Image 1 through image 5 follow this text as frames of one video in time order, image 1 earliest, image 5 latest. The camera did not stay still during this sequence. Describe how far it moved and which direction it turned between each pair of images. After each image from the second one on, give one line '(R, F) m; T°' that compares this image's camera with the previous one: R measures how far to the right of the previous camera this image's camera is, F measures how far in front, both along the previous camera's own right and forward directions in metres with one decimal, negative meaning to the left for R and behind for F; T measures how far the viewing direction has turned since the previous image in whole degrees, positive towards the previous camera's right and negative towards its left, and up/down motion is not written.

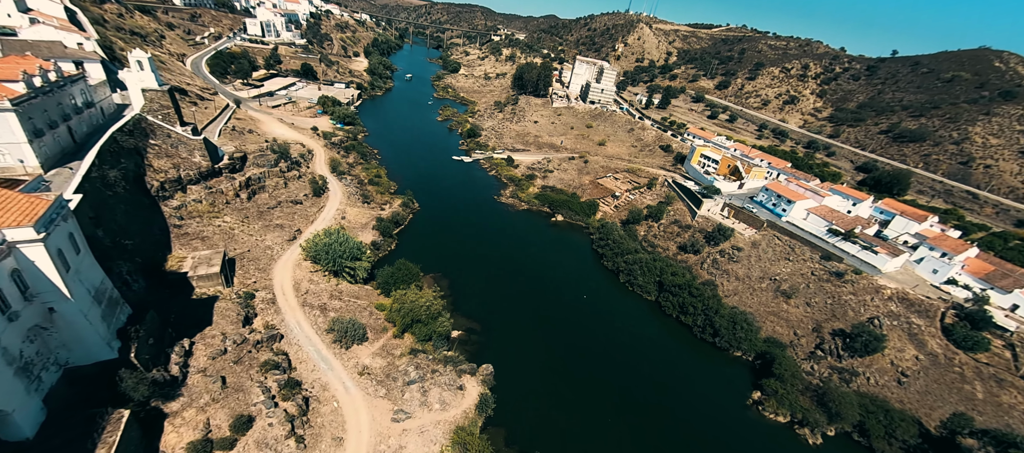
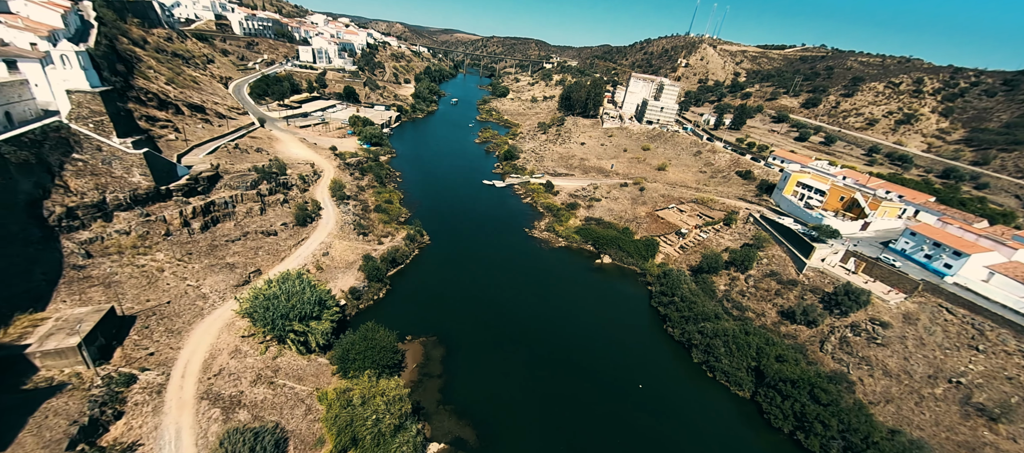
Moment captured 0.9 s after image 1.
(+2.1, +13.5) m; -8°
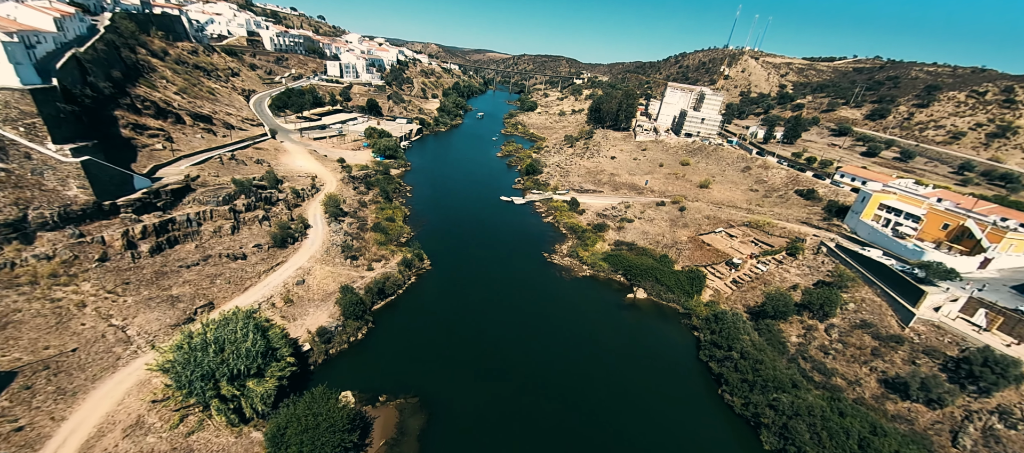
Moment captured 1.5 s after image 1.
(+1.5, +7.8) m; -4°
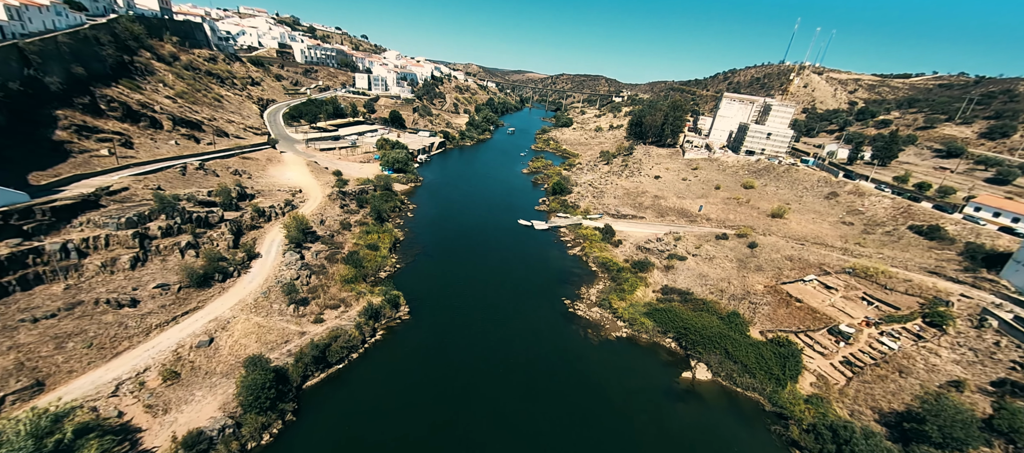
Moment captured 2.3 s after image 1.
(+2.1, +11.7) m; -5°
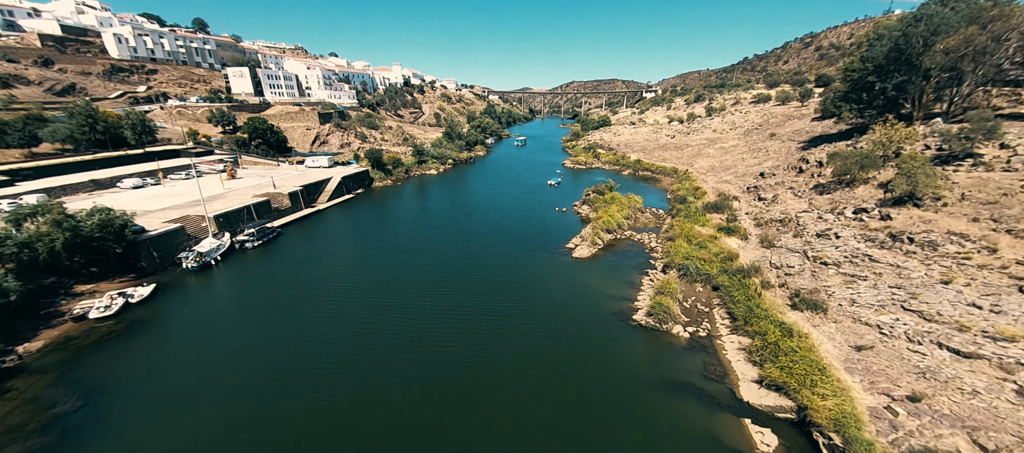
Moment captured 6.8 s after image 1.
(-0.2, +66.0) m; -3°
